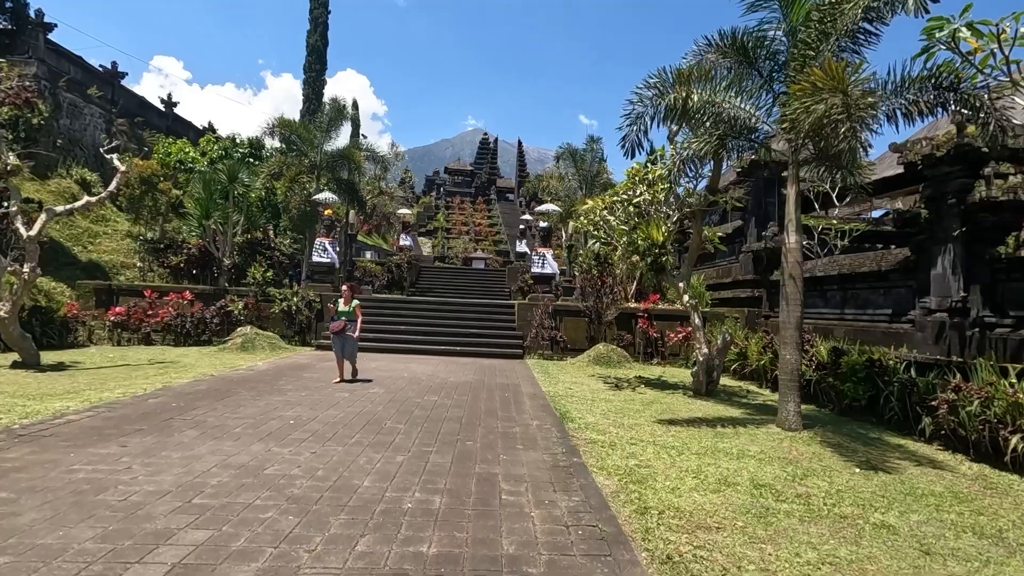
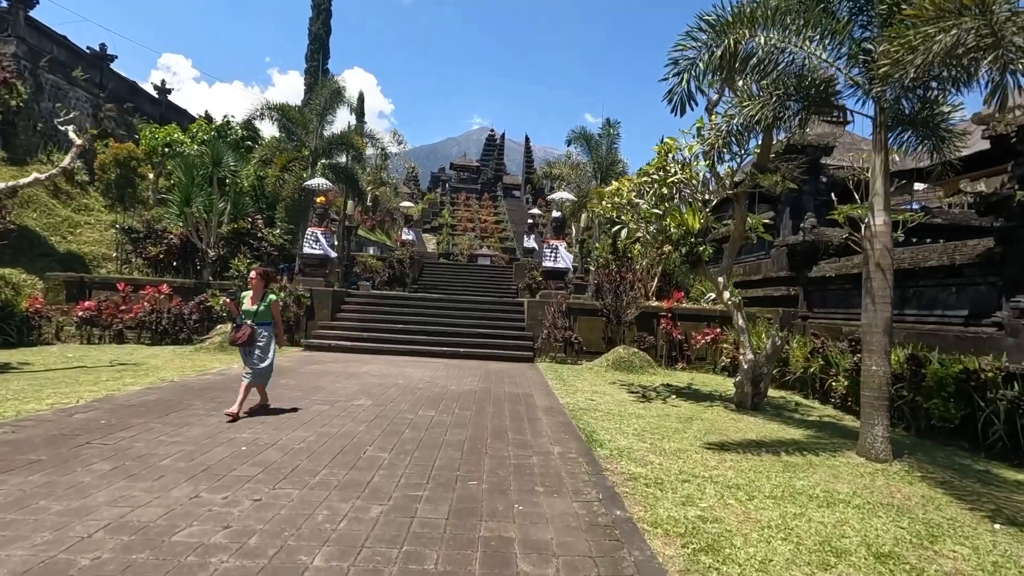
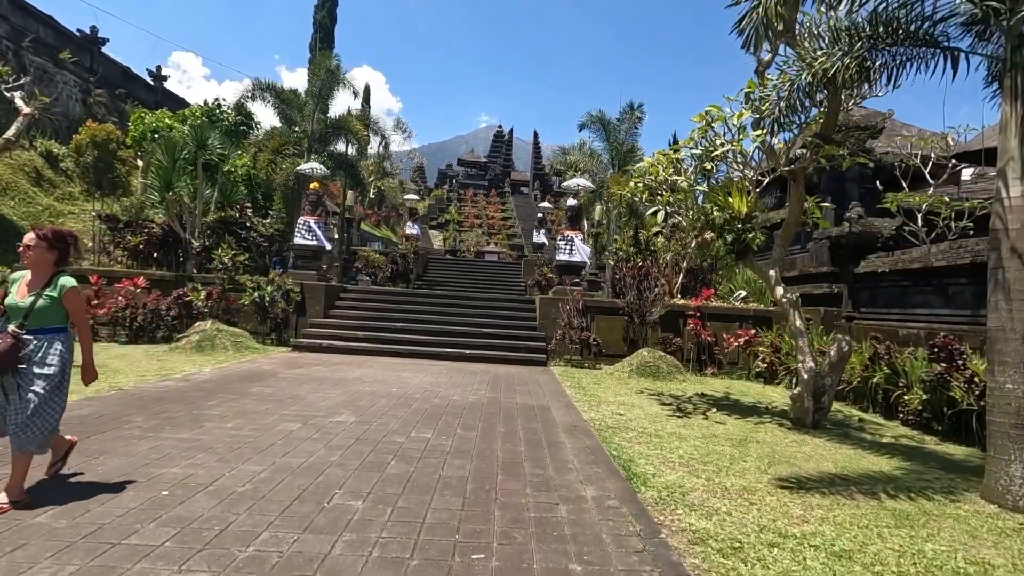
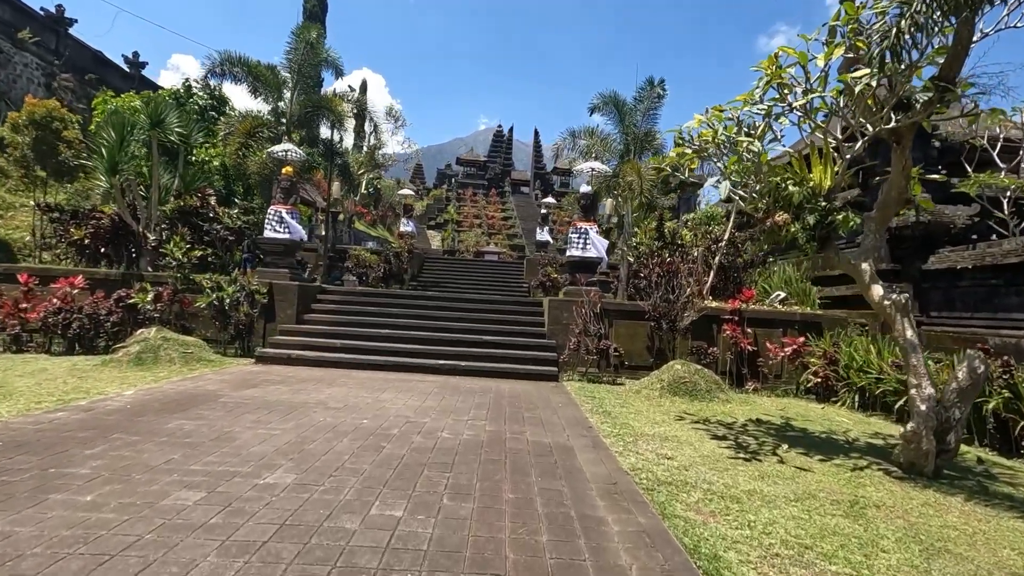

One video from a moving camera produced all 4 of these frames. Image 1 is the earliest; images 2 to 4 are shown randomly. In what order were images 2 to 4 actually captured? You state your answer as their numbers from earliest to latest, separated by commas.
2, 3, 4
